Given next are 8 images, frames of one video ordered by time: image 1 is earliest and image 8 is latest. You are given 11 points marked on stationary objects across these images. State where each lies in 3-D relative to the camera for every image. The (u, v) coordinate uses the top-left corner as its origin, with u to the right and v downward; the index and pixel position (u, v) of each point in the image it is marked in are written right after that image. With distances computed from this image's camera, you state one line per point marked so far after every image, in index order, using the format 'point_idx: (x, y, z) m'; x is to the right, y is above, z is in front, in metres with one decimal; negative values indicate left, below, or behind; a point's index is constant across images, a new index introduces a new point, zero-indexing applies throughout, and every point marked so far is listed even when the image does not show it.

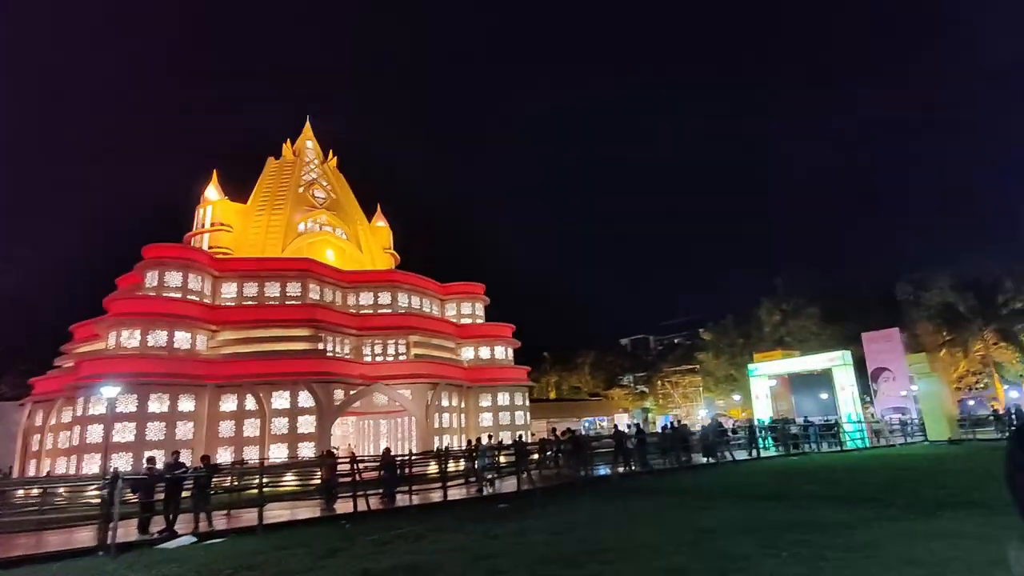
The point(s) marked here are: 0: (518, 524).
0: (+0.8, -6.1, +15.6) m
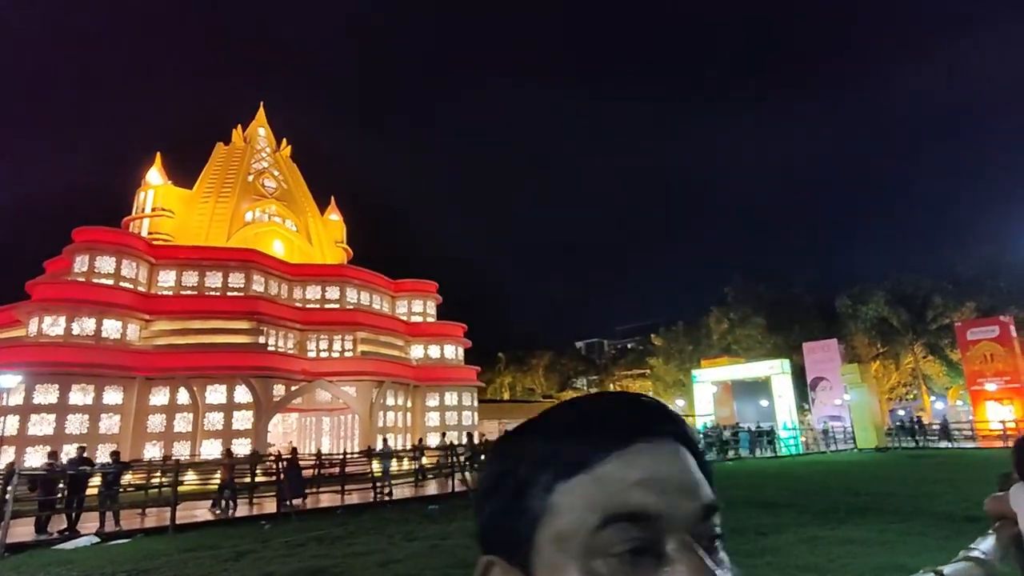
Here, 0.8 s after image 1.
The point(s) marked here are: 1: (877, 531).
0: (-1.3, -6.0, +15.2) m
1: (+7.5, -4.9, +11.9) m
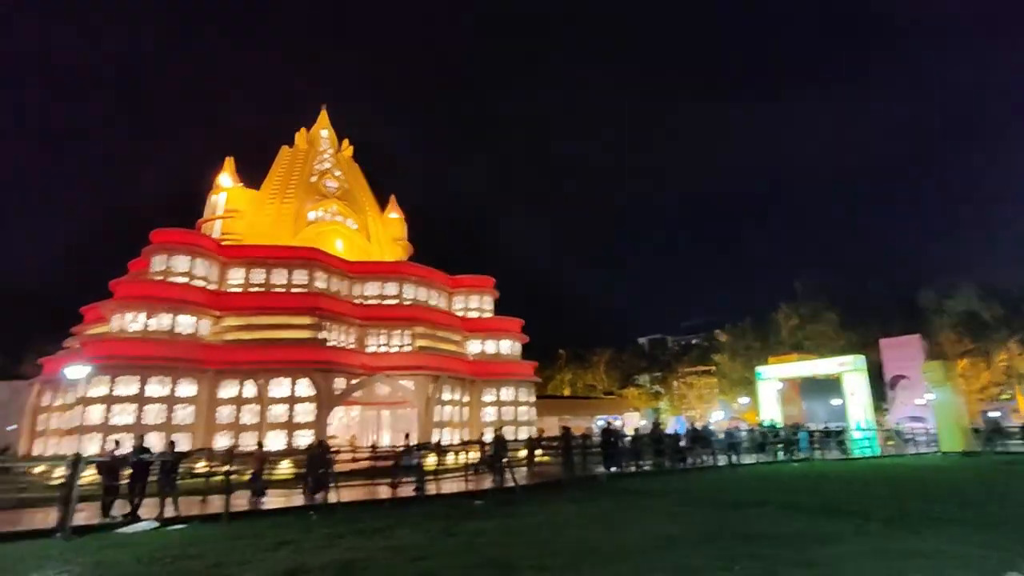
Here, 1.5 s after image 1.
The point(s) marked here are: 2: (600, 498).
0: (-0.4, -5.8, +14.9) m
1: (+8.0, -4.7, +10.7) m
2: (+2.6, -5.9, +16.4) m
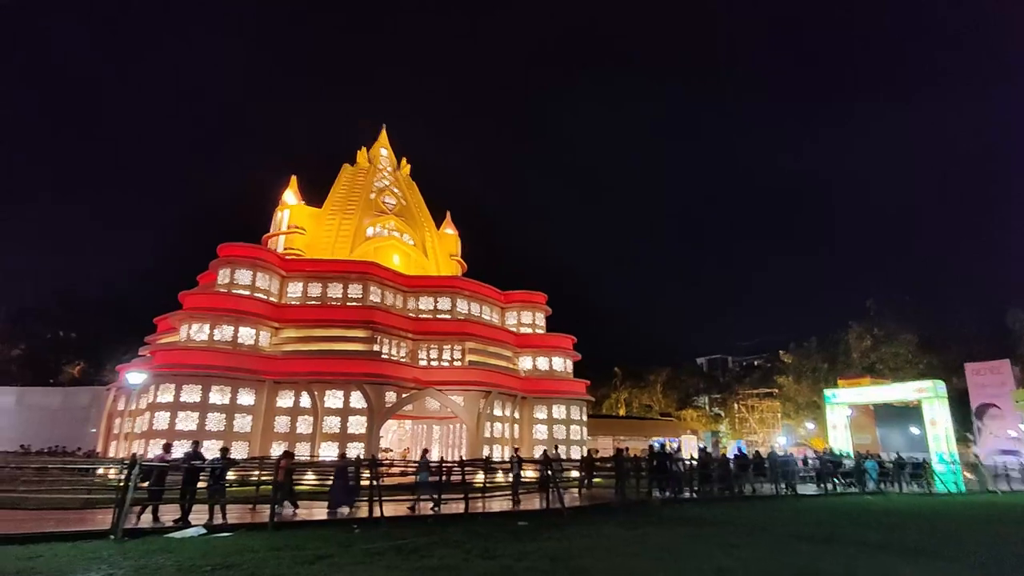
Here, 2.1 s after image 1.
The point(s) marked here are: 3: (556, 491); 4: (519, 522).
0: (+0.6, -6.1, +14.2) m
1: (+8.6, -4.9, +9.2) m
2: (+3.7, -6.2, +15.4) m
3: (+1.6, -6.8, +19.4) m
4: (+0.2, -6.7, +16.9) m
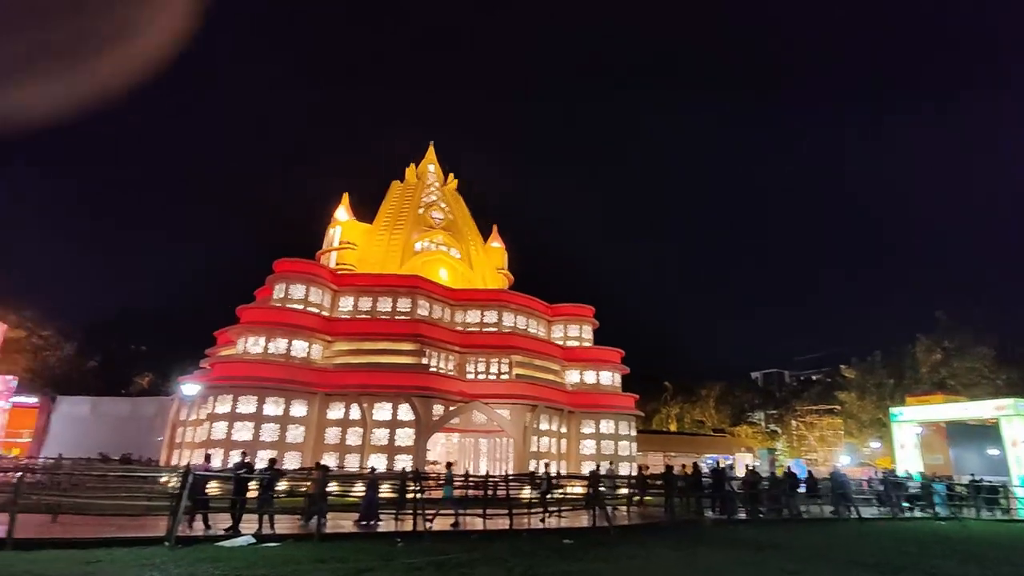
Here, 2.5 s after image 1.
0: (+1.6, -6.4, +13.7) m
1: (+9.1, -5.0, +8.1) m
2: (+4.8, -6.5, +14.7) m
3: (+3.0, -7.2, +18.9) m
4: (+1.4, -7.1, +16.4) m
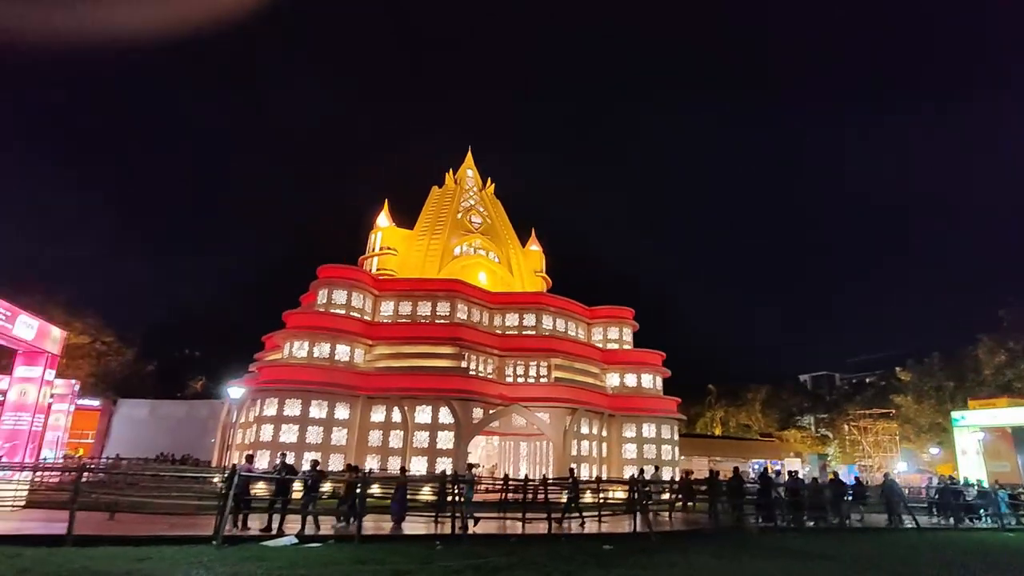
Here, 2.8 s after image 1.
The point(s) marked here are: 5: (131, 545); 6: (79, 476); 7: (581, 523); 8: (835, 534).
0: (+2.4, -6.4, +13.4) m
1: (+9.5, -4.9, +7.4) m
2: (+5.7, -6.5, +14.2) m
3: (+4.2, -7.2, +18.5) m
4: (+2.5, -7.1, +16.1) m
5: (-8.7, -5.9, +13.4) m
6: (-10.6, -4.6, +14.3) m
7: (+2.2, -7.8, +19.4) m
8: (+9.9, -7.6, +18.1) m
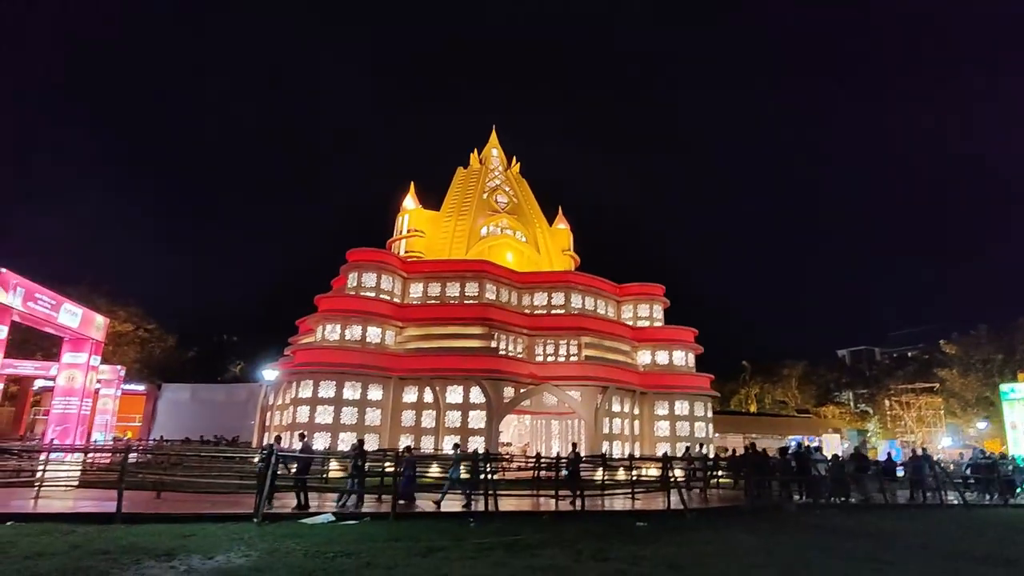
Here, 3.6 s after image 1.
0: (+3.2, -5.8, +13.3) m
1: (+10.0, -4.4, +6.8) m
2: (+6.5, -5.8, +13.9) m
3: (+5.3, -6.4, +18.2) m
4: (+3.4, -6.4, +16.0) m
5: (-8.0, -5.5, +13.8) m
6: (-9.8, -4.2, +14.7) m
7: (+3.3, -7.0, +19.2) m
8: (+10.9, -6.7, +17.6) m
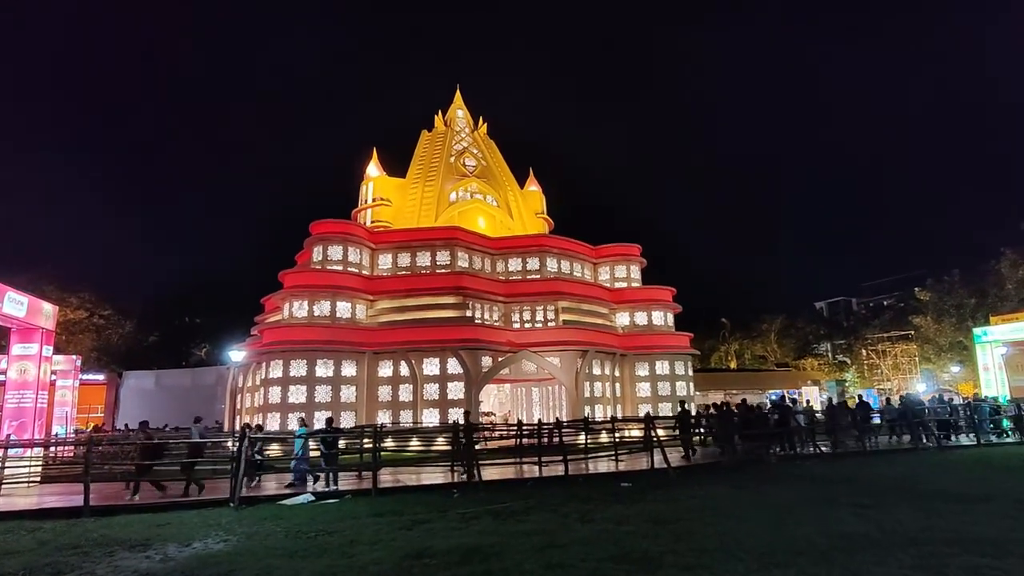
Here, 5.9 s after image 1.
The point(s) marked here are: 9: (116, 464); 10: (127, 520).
0: (+2.8, -4.9, +13.2) m
1: (+9.8, -3.5, +6.9) m
2: (+6.1, -4.7, +13.9) m
3: (+4.7, -5.1, +18.2) m
4: (+2.9, -5.3, +15.9) m
5: (-8.3, -5.1, +13.2) m
6: (-10.3, -3.8, +14.0) m
7: (+2.8, -5.7, +19.2) m
8: (+10.4, -5.1, +17.8) m
9: (-9.8, -4.3, +14.2) m
10: (-8.1, -4.8, +12.1) m
